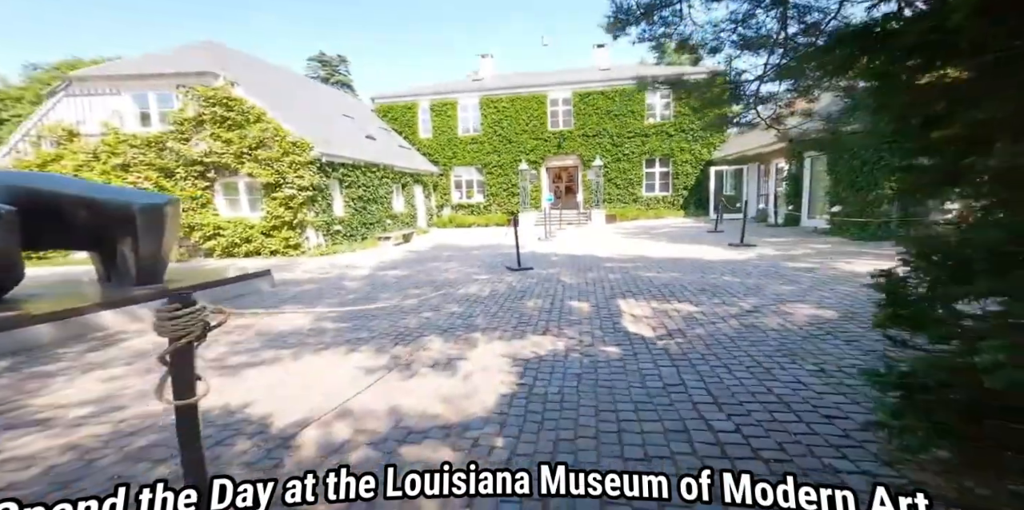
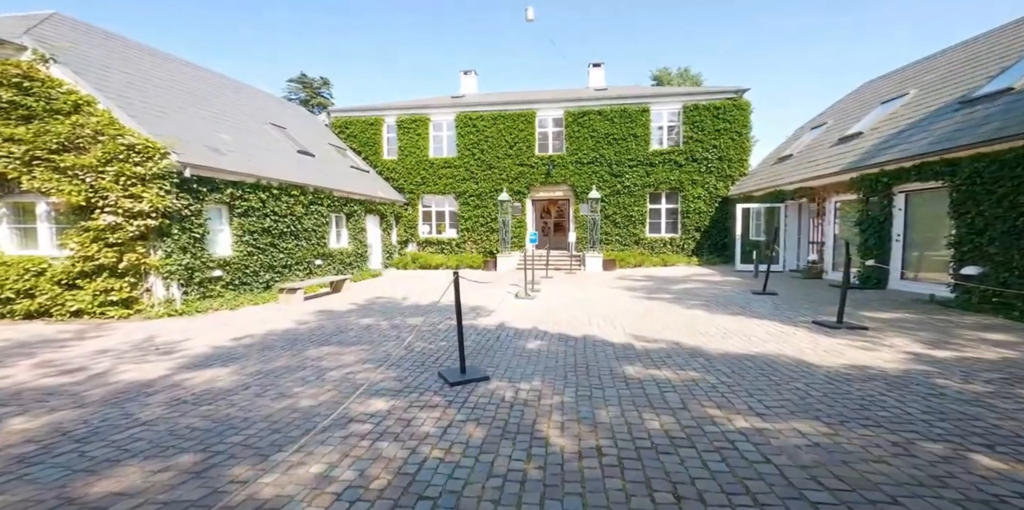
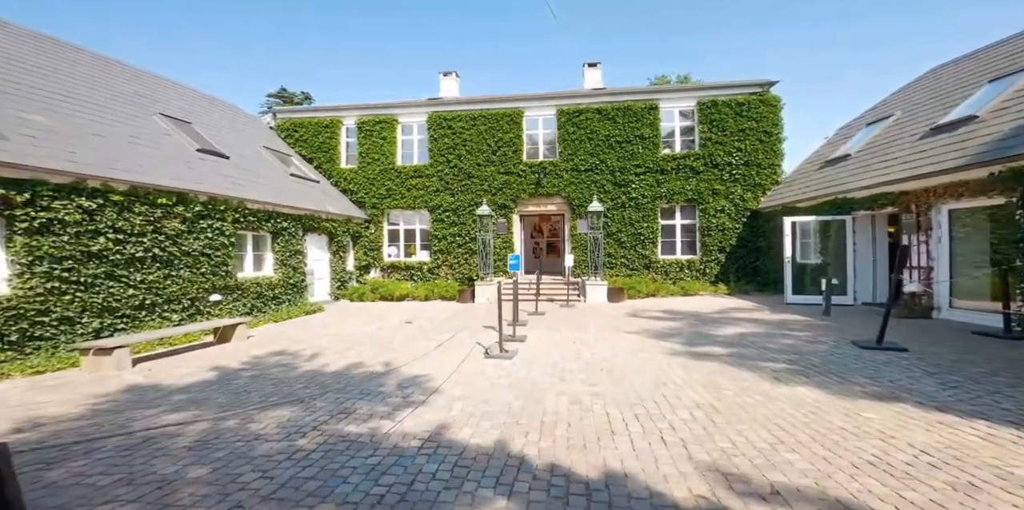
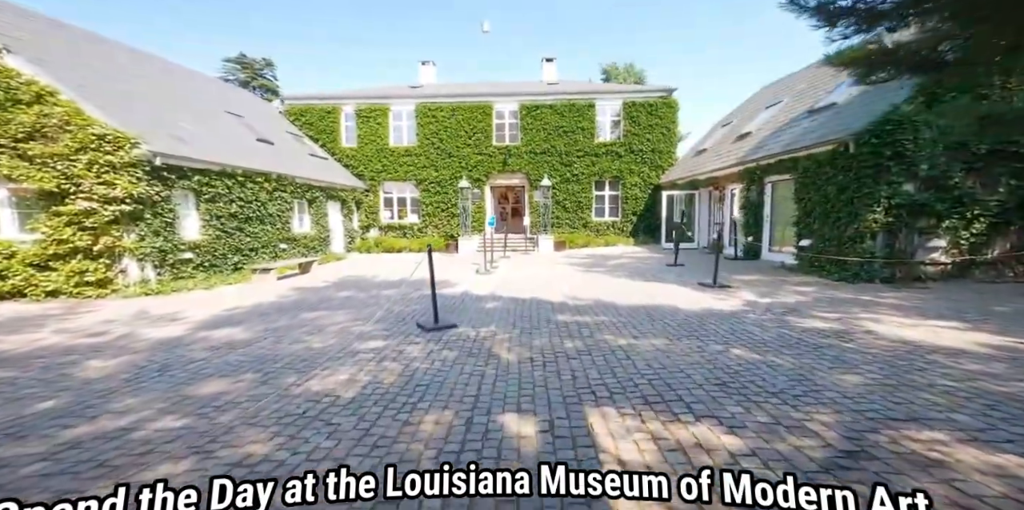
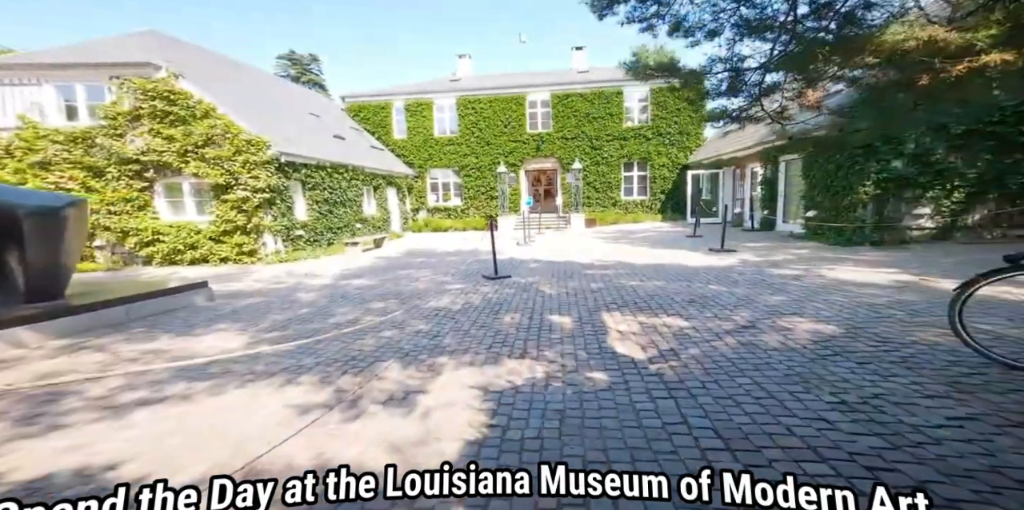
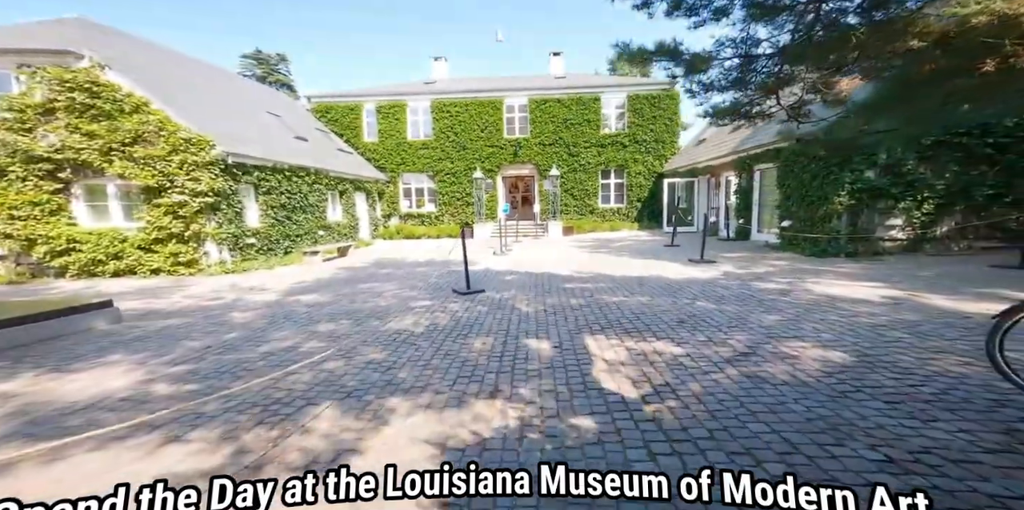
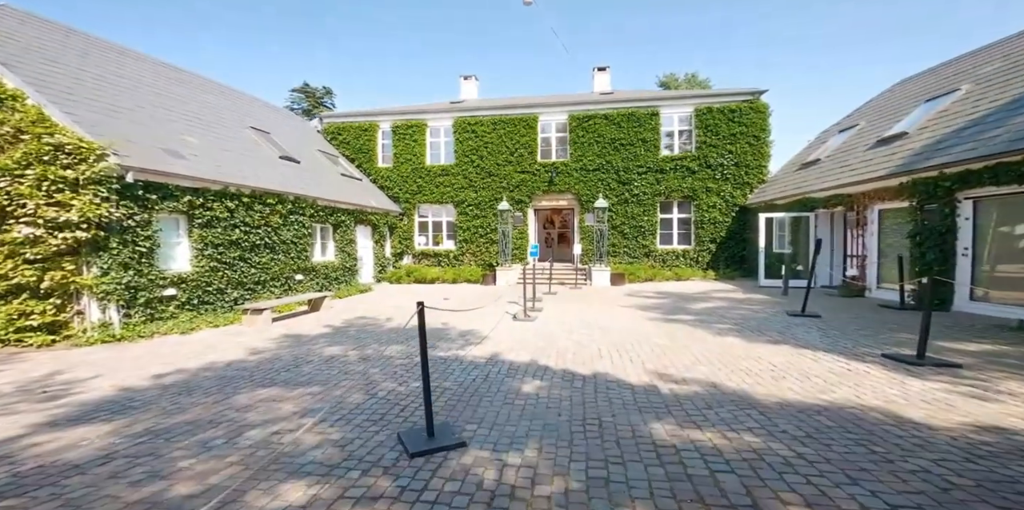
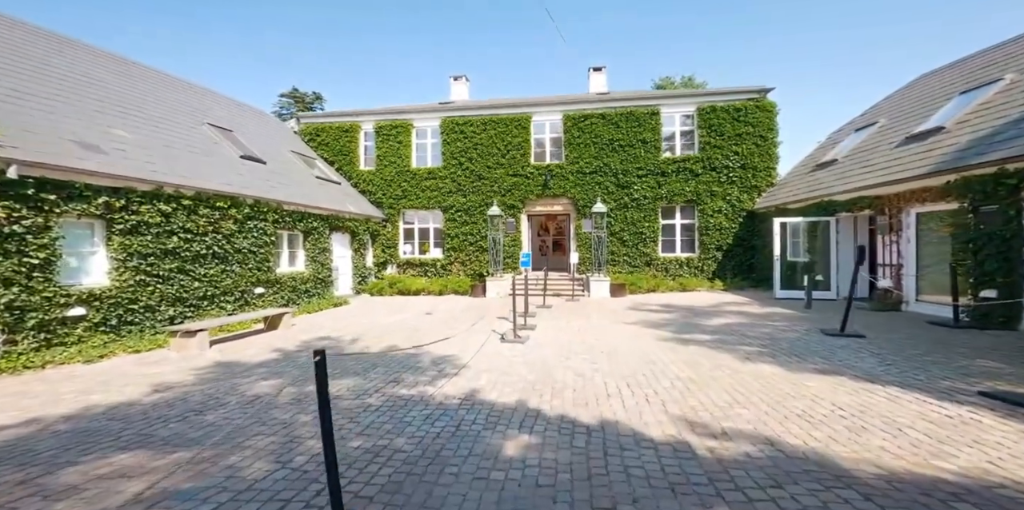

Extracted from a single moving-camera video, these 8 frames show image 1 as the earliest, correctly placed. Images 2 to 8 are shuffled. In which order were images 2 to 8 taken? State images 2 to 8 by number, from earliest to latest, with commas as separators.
5, 6, 4, 2, 7, 8, 3
